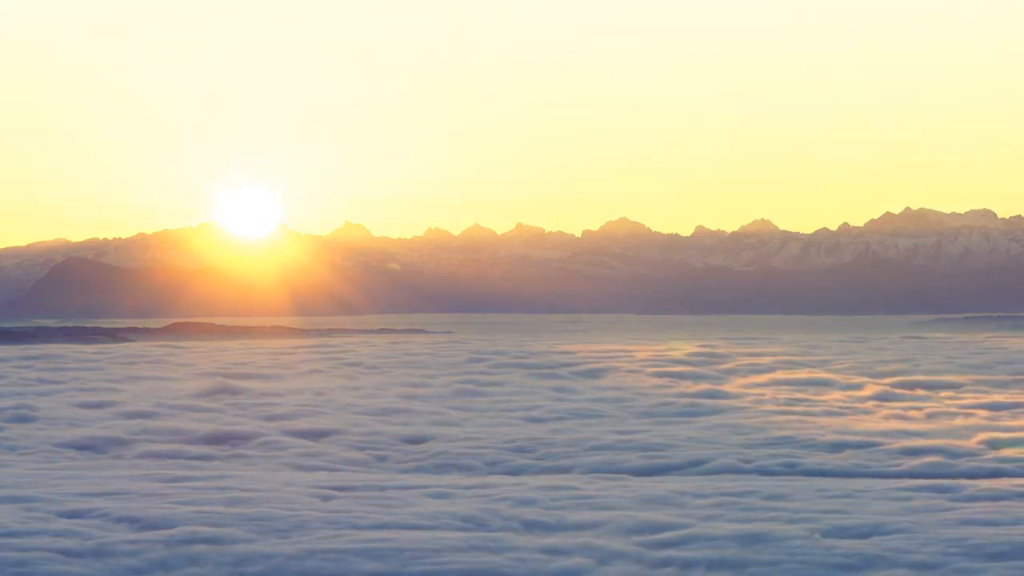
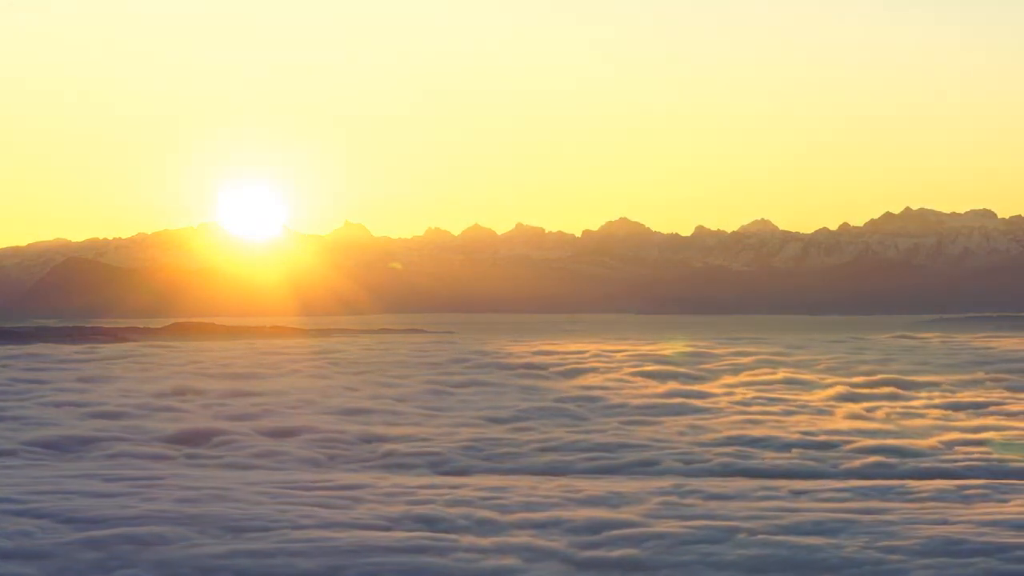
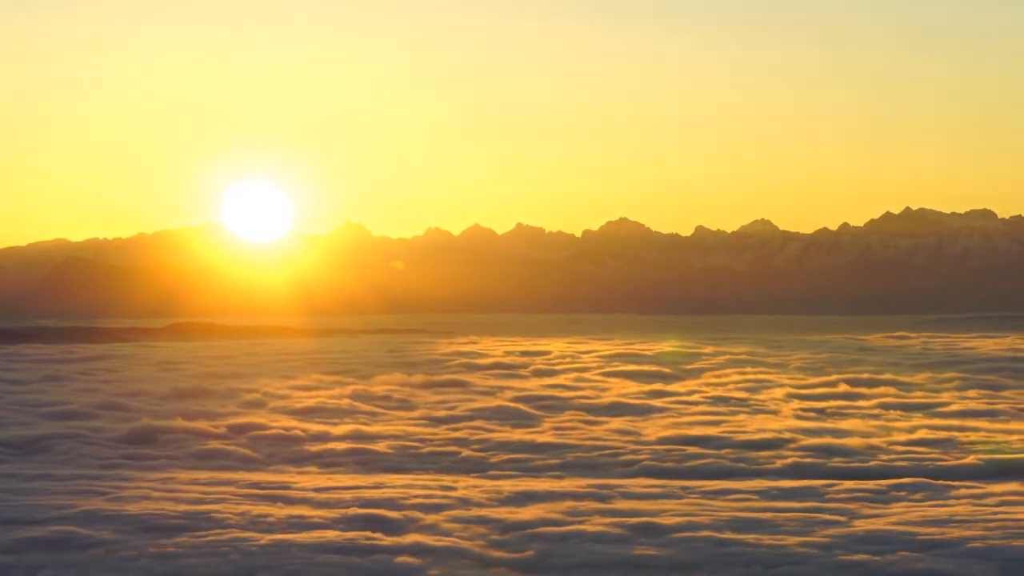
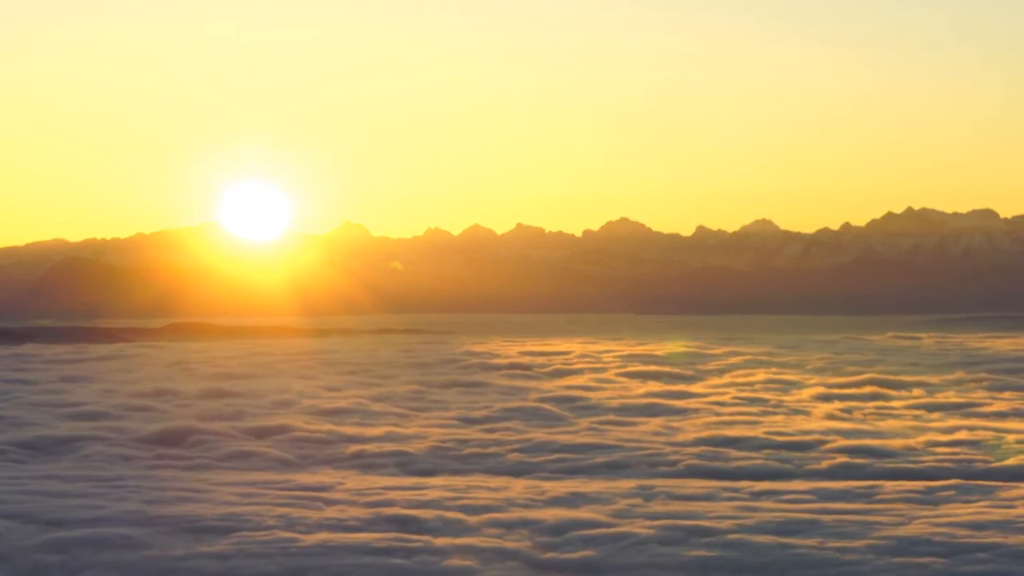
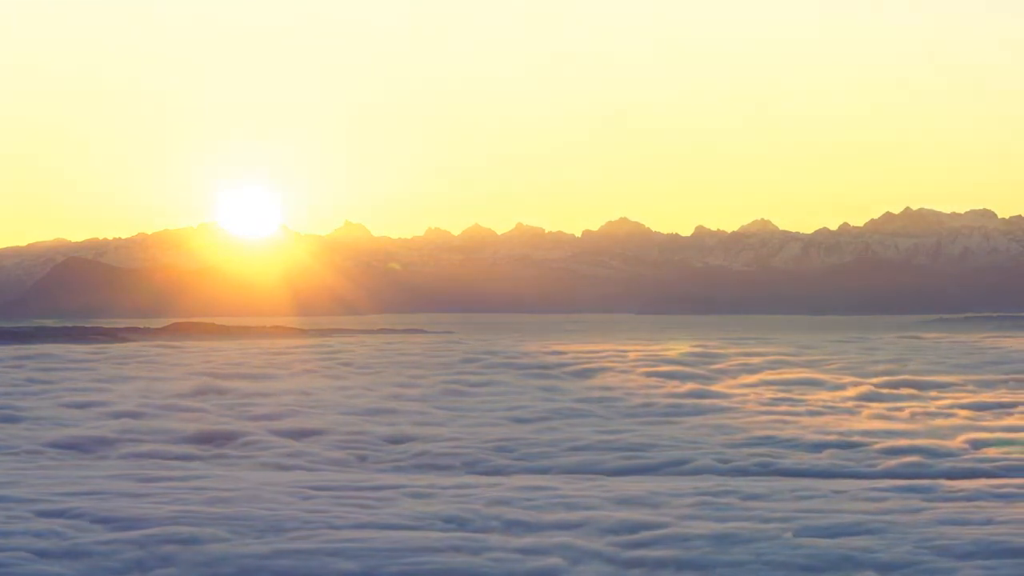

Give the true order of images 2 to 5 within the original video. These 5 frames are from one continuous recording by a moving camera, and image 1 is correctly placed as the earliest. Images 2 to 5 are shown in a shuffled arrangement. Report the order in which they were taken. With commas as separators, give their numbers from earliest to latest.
5, 2, 4, 3
